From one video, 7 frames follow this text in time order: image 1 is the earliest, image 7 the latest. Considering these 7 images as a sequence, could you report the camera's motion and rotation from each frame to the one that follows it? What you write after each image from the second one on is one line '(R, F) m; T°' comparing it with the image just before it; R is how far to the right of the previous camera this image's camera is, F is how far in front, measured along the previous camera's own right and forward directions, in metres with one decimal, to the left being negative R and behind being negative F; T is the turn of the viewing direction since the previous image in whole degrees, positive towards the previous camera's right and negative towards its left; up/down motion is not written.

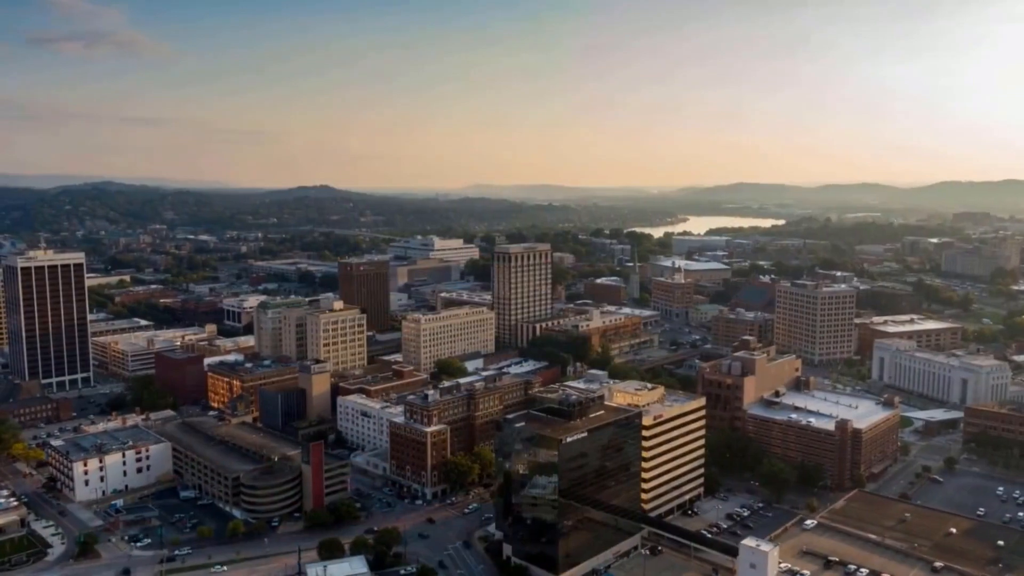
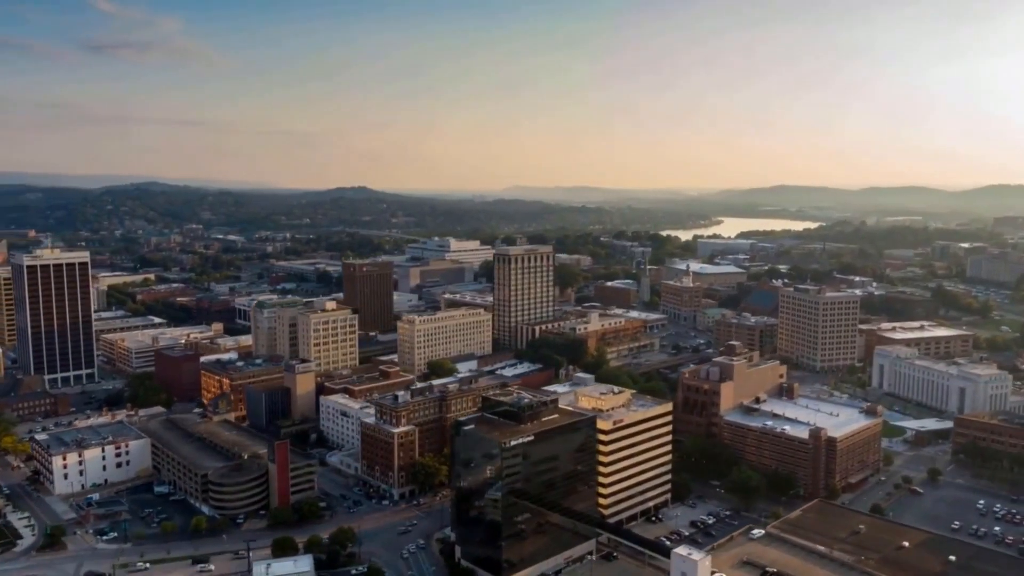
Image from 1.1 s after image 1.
(+3.1, +0.1) m; -3°
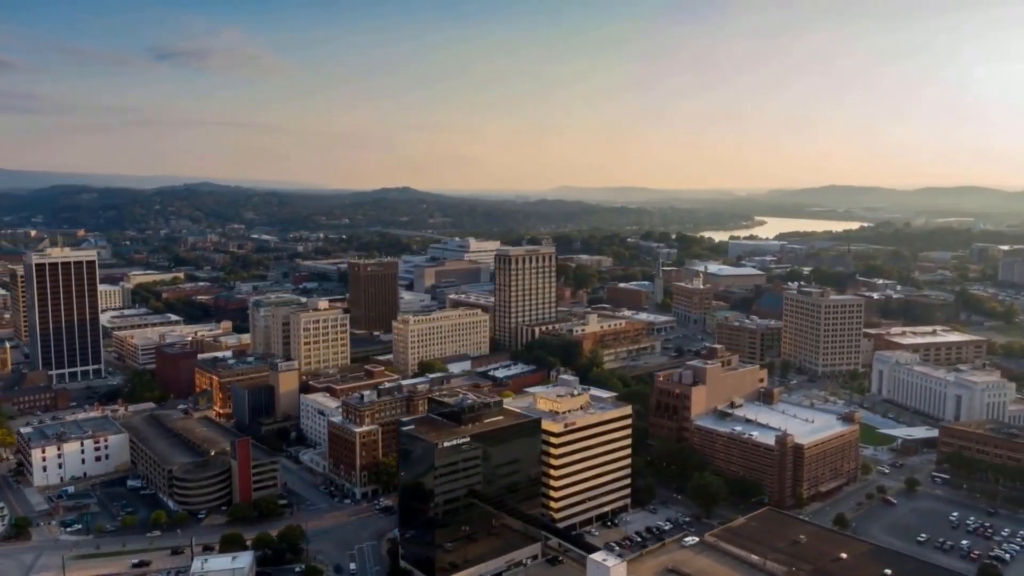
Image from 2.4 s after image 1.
(+3.7, +0.2) m; -3°
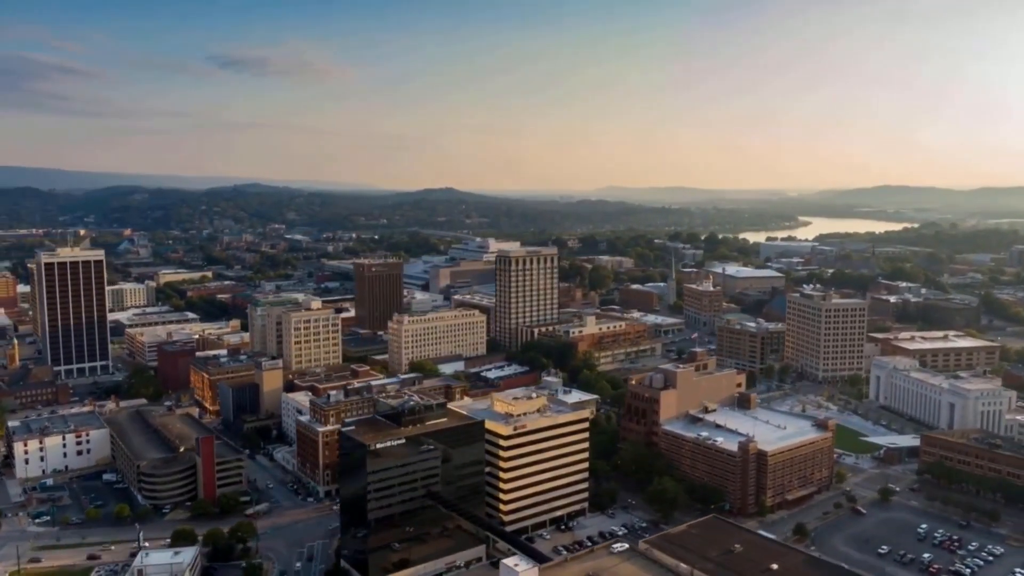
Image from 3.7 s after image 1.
(+3.7, +0.2) m; -3°
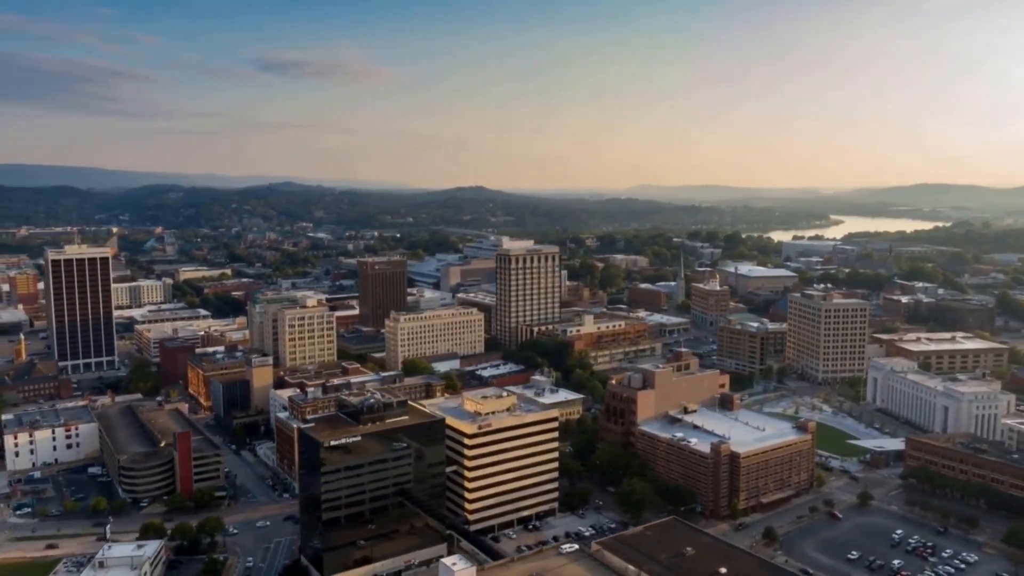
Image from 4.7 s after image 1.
(+2.6, +0.1) m; -2°
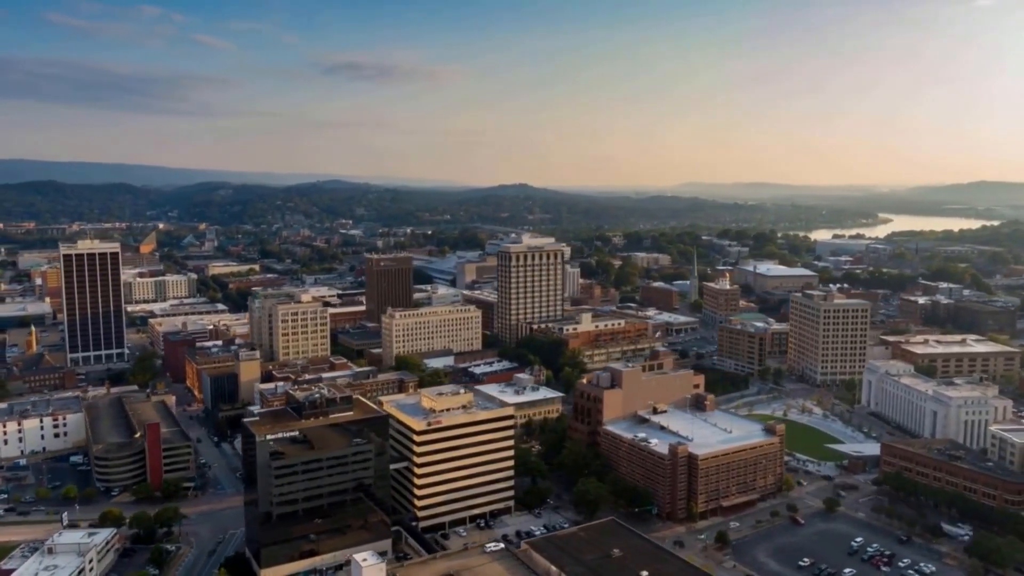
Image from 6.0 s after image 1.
(+3.7, +0.3) m; -3°
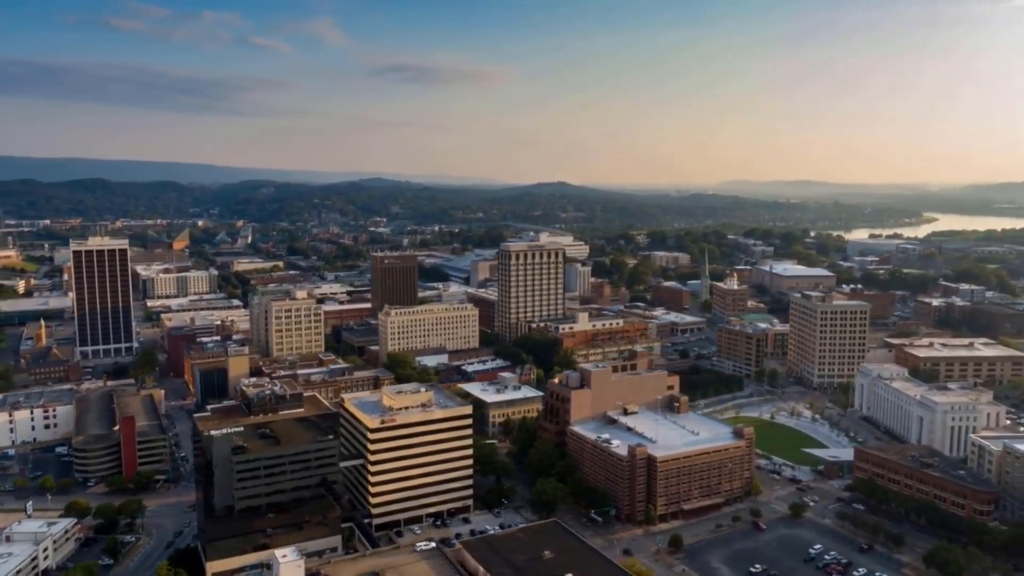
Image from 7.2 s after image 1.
(+3.4, +0.2) m; -3°
